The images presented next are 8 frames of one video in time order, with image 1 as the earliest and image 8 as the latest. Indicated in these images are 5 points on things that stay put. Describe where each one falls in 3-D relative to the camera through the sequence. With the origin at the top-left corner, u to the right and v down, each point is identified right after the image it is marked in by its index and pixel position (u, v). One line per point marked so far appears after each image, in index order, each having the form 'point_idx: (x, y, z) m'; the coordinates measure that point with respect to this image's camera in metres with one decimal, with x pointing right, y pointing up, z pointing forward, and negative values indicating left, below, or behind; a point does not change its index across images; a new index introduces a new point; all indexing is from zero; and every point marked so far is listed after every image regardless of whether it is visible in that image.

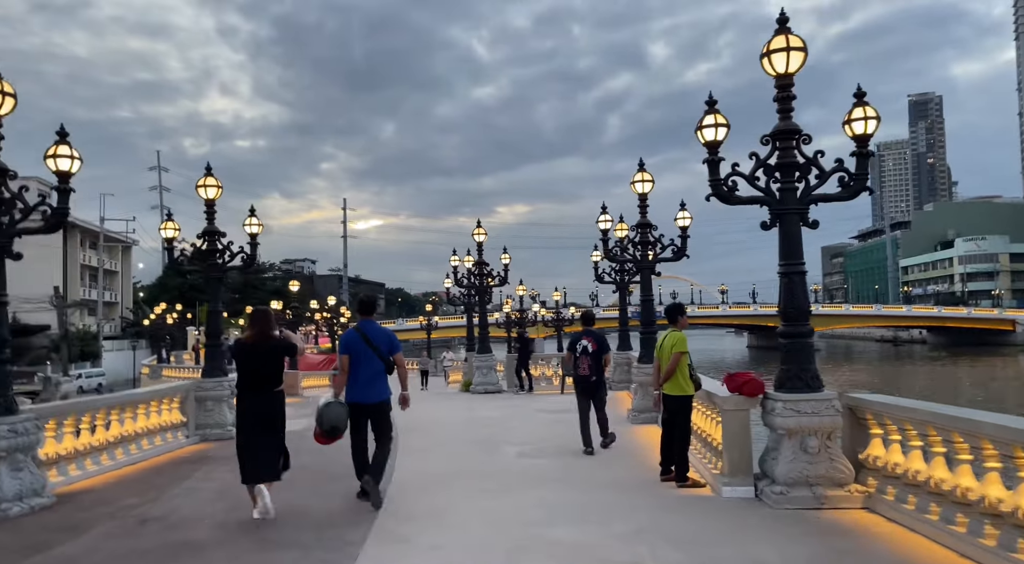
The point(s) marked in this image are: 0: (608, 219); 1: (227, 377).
0: (+1.6, +1.1, +13.3) m
1: (-4.4, -1.5, +12.1) m
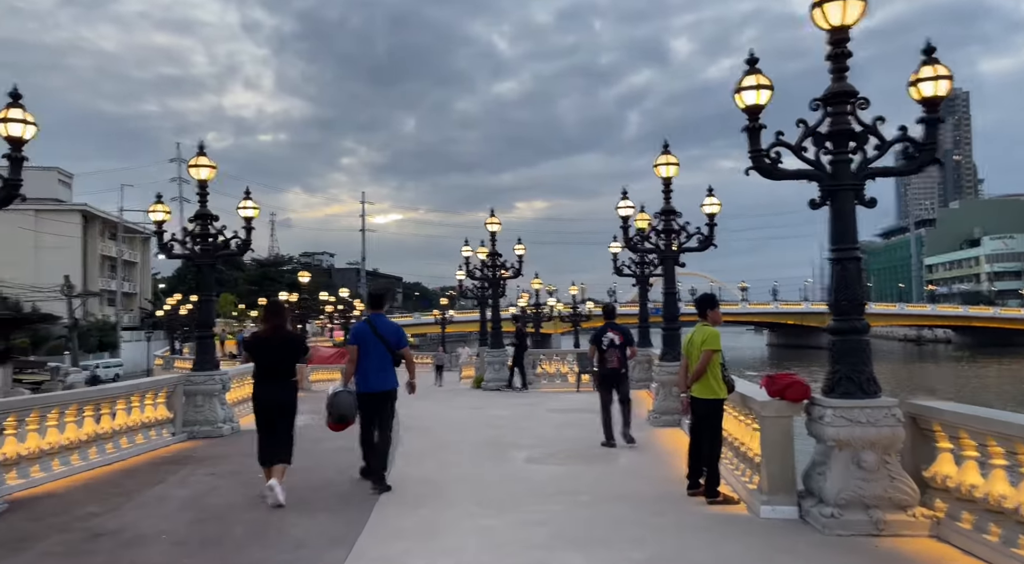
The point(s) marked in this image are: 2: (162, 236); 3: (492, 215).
0: (+1.8, +1.2, +12.3) m
1: (-4.2, -1.3, +11.4) m
2: (-5.1, +0.7, +11.5) m
3: (-0.5, +1.7, +19.4) m
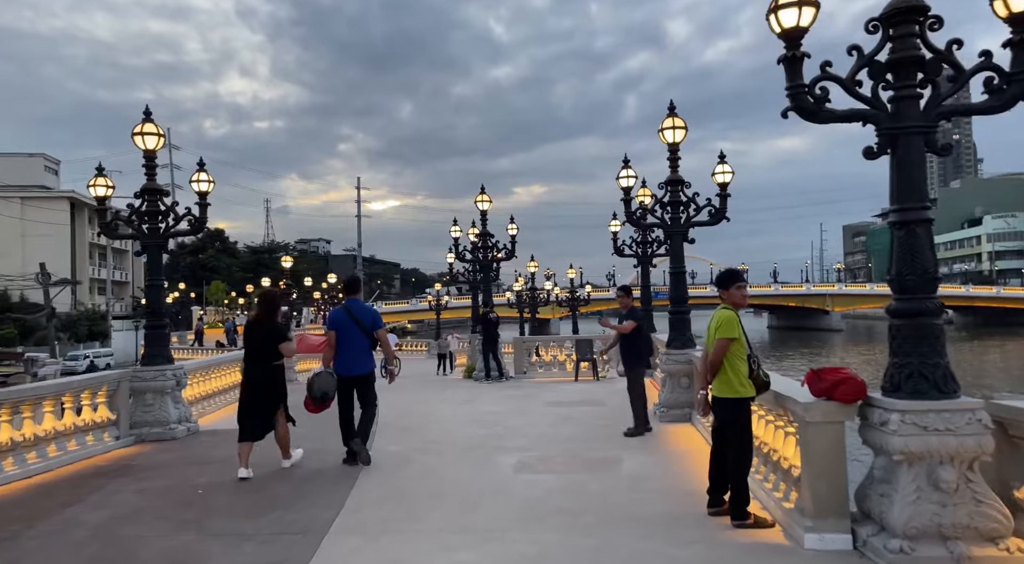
0: (+1.7, +1.5, +11.1) m
1: (-4.3, -1.1, +10.1) m
2: (-5.3, +0.9, +10.2) m
3: (-0.7, +2.1, +18.1) m
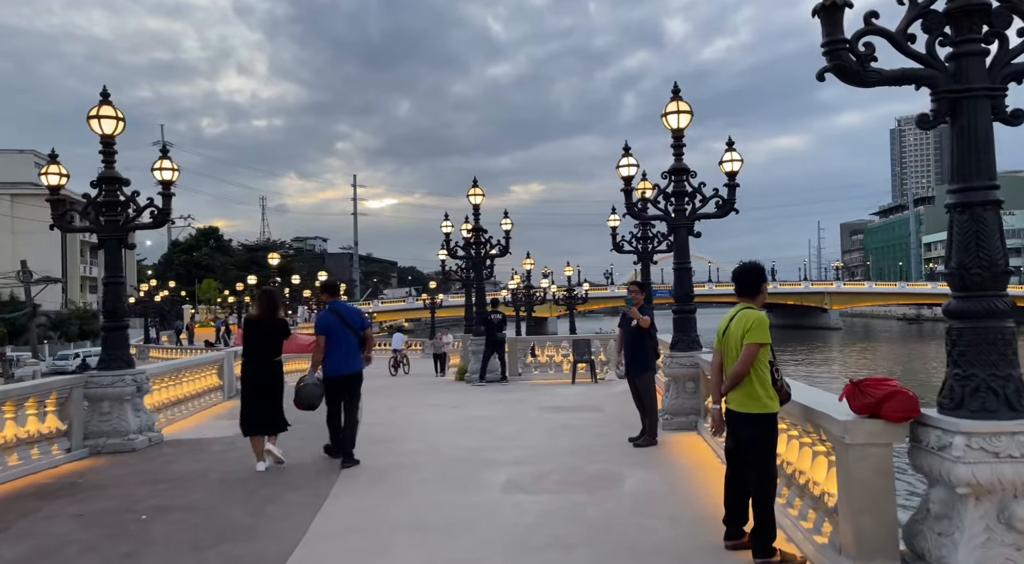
0: (+1.6, +1.5, +10.3) m
1: (-4.5, -1.0, +9.3) m
2: (-5.4, +0.9, +9.4) m
3: (-0.8, +2.1, +17.3) m
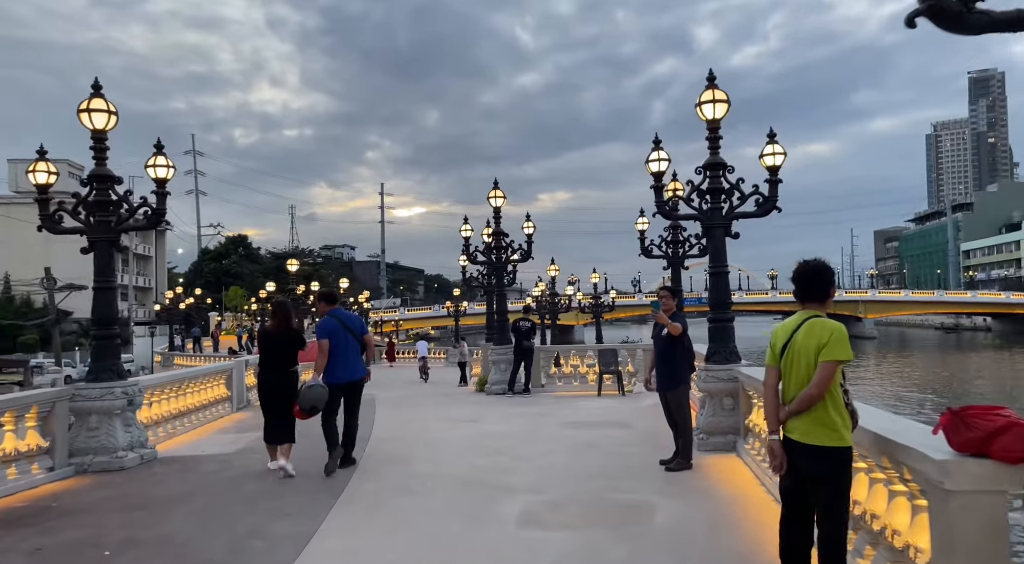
0: (+1.8, +1.5, +9.4) m
1: (-4.2, -1.1, +8.6) m
2: (-5.2, +0.9, +8.8) m
3: (-0.3, +2.0, +16.5) m
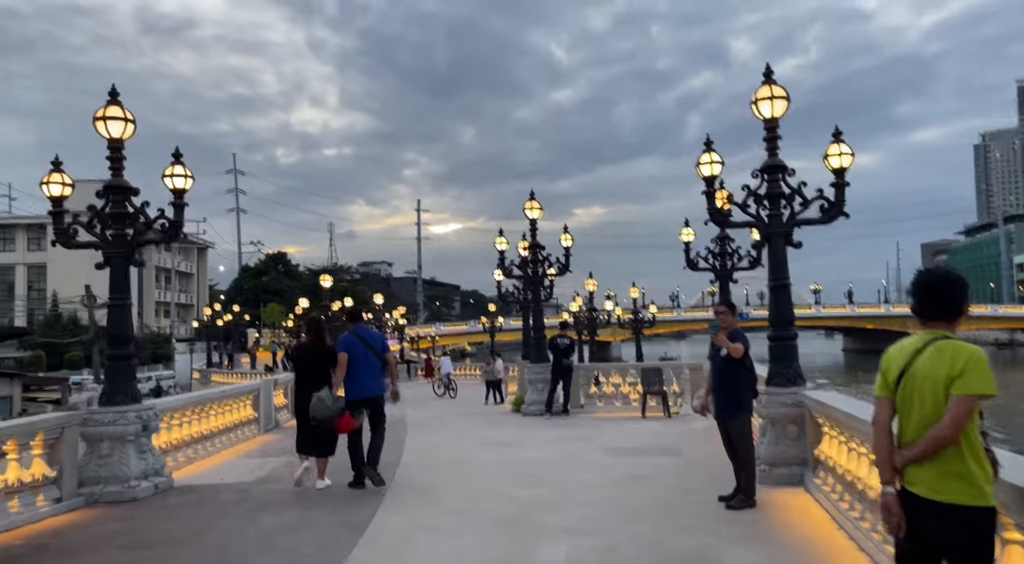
0: (+2.2, +1.3, +8.7) m
1: (-3.8, -1.2, +8.1) m
2: (-4.8, +0.7, +8.3) m
3: (+0.4, +1.7, +15.9) m
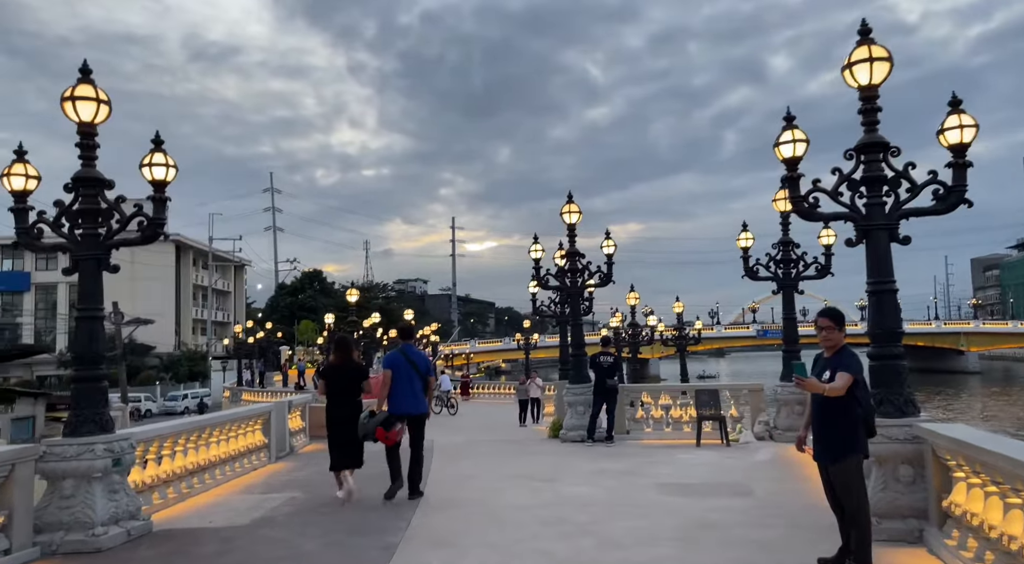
0: (+2.6, +1.3, +7.2) m
1: (-3.5, -1.3, +6.9) m
2: (-4.4, +0.6, +7.2) m
3: (+1.1, +1.4, +14.5) m
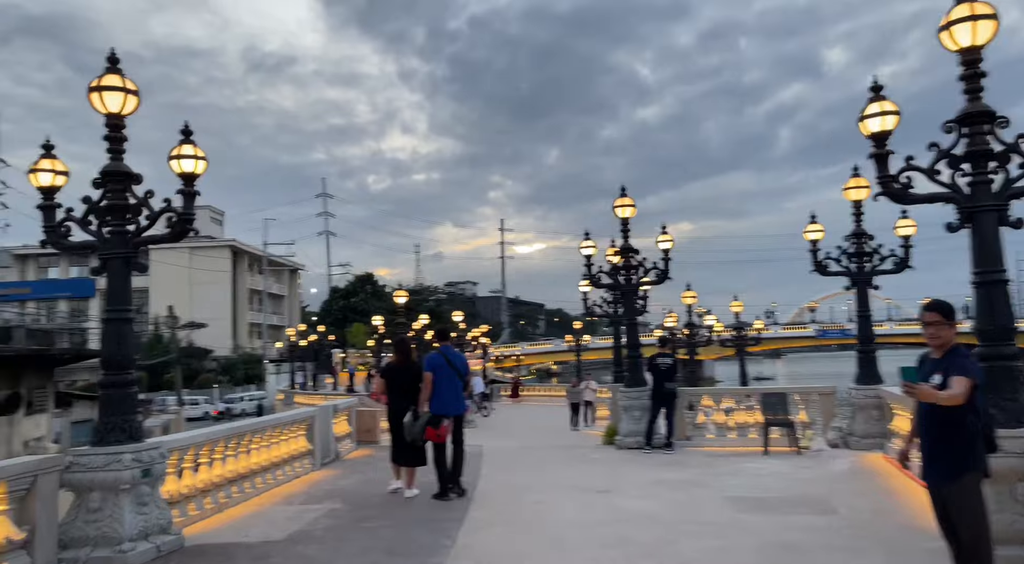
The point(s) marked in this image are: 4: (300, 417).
0: (+3.0, +1.3, +6.4) m
1: (-3.1, -1.3, +6.5) m
2: (-4.0, +0.6, +6.8) m
3: (+2.0, +1.5, +13.8) m
4: (-2.9, -1.9, +10.8) m
